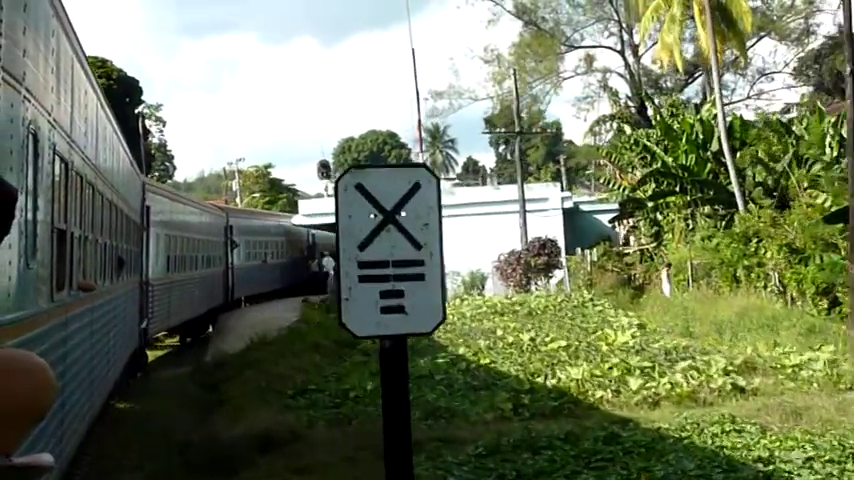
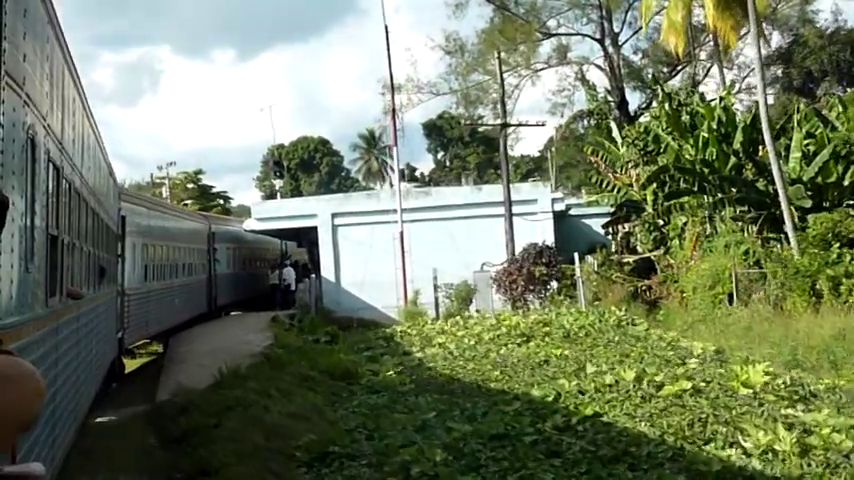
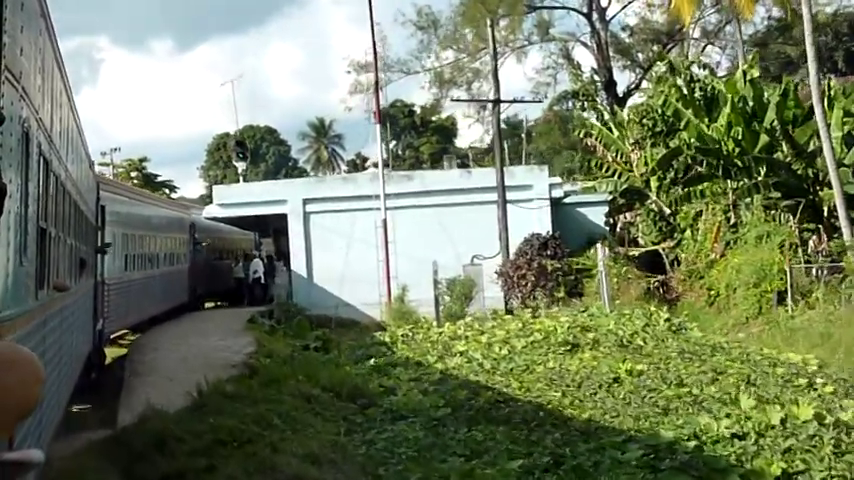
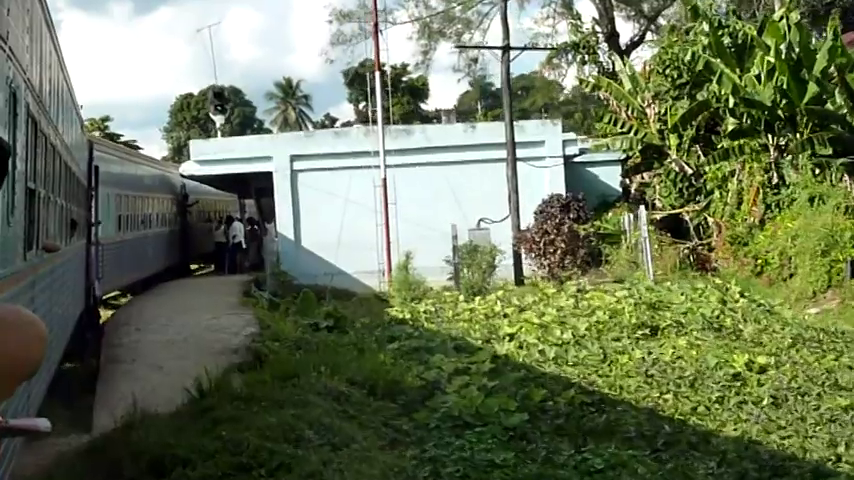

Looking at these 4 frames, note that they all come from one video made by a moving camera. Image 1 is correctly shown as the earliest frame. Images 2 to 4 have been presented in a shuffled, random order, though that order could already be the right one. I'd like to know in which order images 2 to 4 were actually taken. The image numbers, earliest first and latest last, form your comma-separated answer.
2, 3, 4
